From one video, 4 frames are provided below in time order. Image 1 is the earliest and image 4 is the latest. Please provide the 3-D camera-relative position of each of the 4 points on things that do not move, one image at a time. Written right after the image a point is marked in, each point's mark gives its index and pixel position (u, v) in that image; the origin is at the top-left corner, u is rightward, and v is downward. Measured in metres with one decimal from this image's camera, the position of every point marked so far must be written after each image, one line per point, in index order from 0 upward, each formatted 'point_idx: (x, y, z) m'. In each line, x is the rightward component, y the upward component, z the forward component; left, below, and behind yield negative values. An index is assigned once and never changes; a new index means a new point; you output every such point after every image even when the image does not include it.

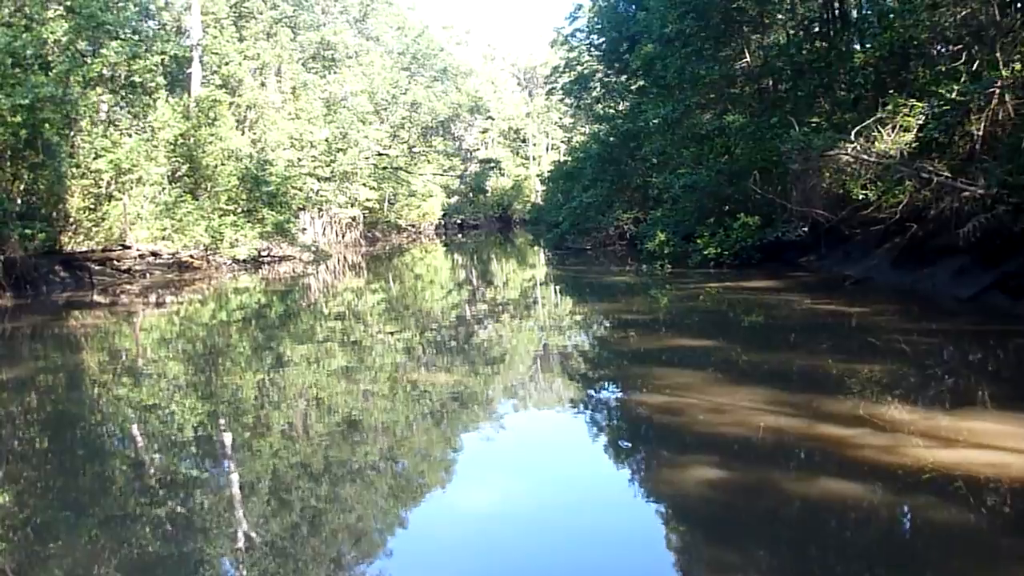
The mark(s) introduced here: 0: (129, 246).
0: (-9.0, +1.0, +20.2) m
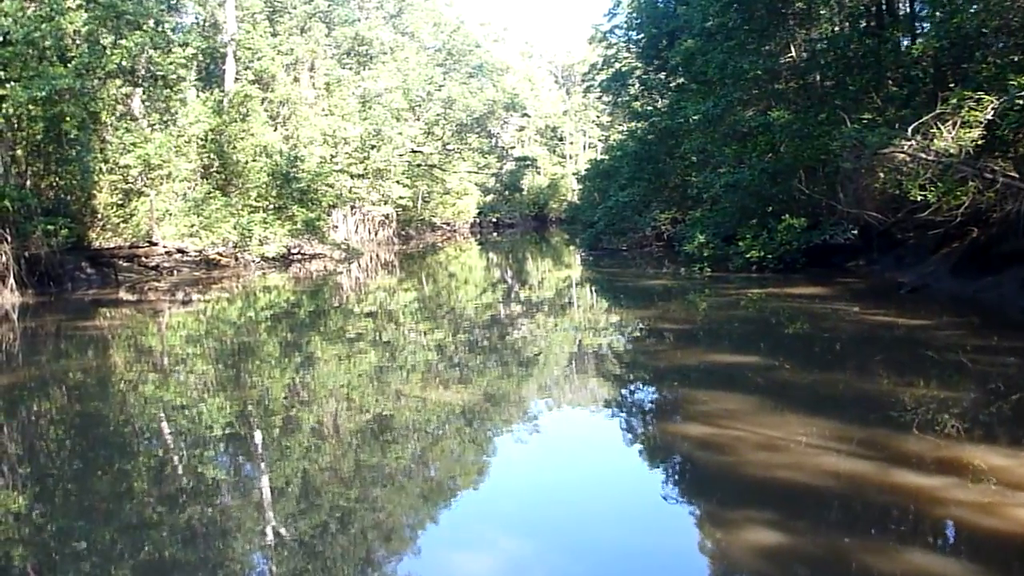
0: (-8.3, +1.1, +20.0) m
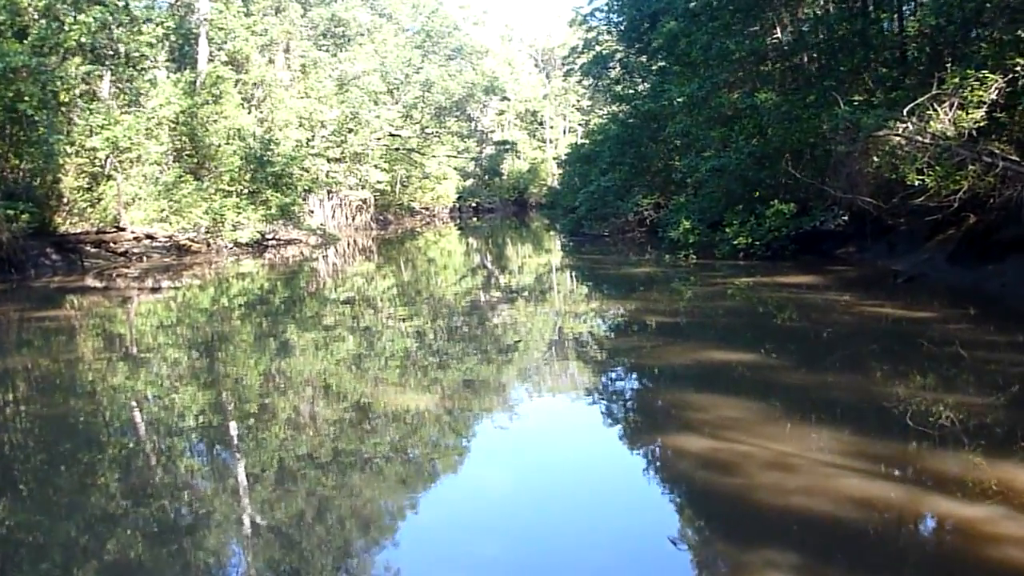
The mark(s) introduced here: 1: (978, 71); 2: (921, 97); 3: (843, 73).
0: (-8.7, +1.4, +19.4) m
1: (+5.1, +2.4, +9.4) m
2: (+4.5, +2.1, +9.6) m
3: (+5.3, +3.4, +13.7) m
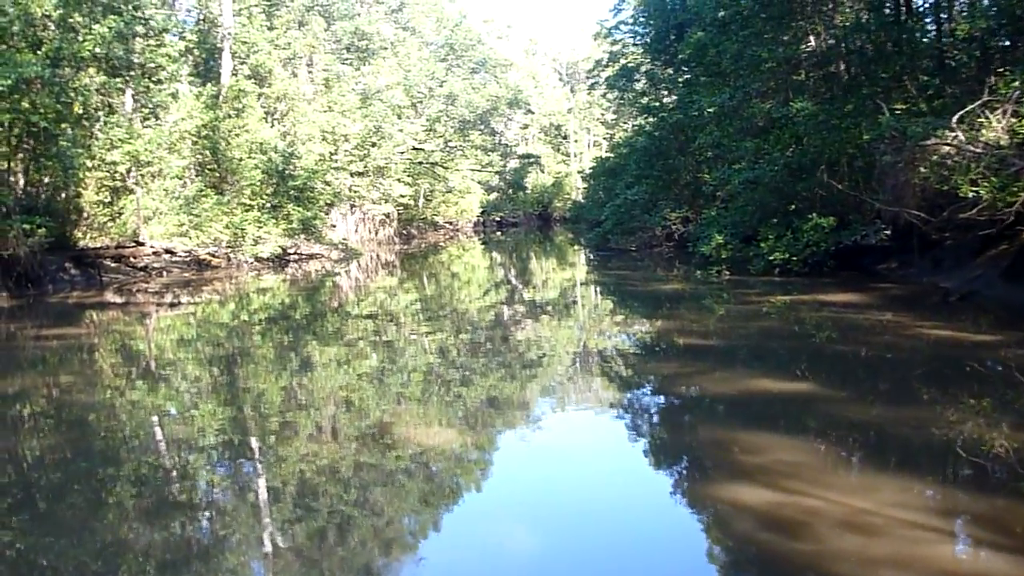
0: (-8.2, +1.0, +19.2) m
1: (+5.3, +2.2, +8.9) m
2: (+4.8, +1.9, +9.0) m
3: (+5.6, +3.2, +13.2) m
